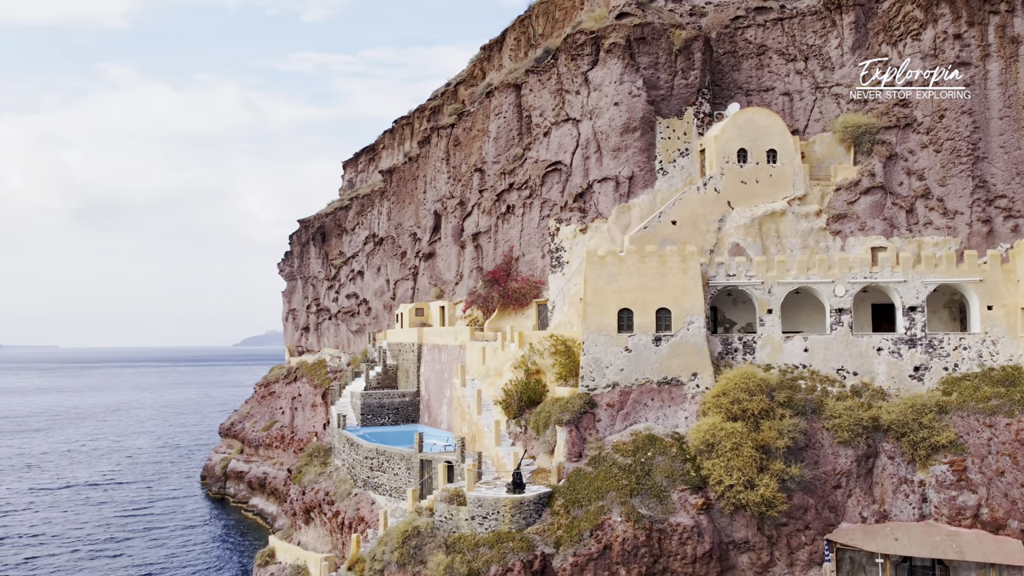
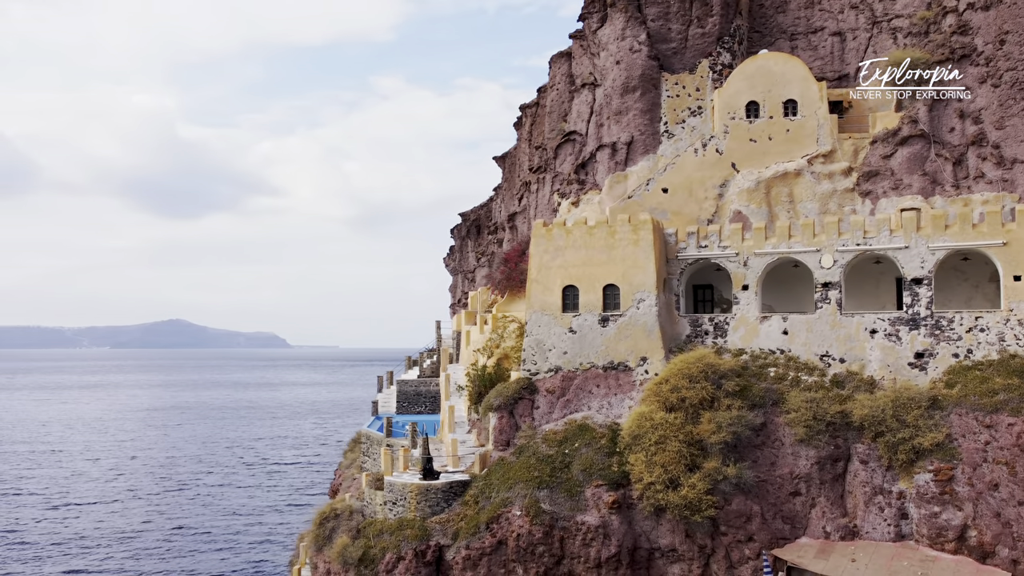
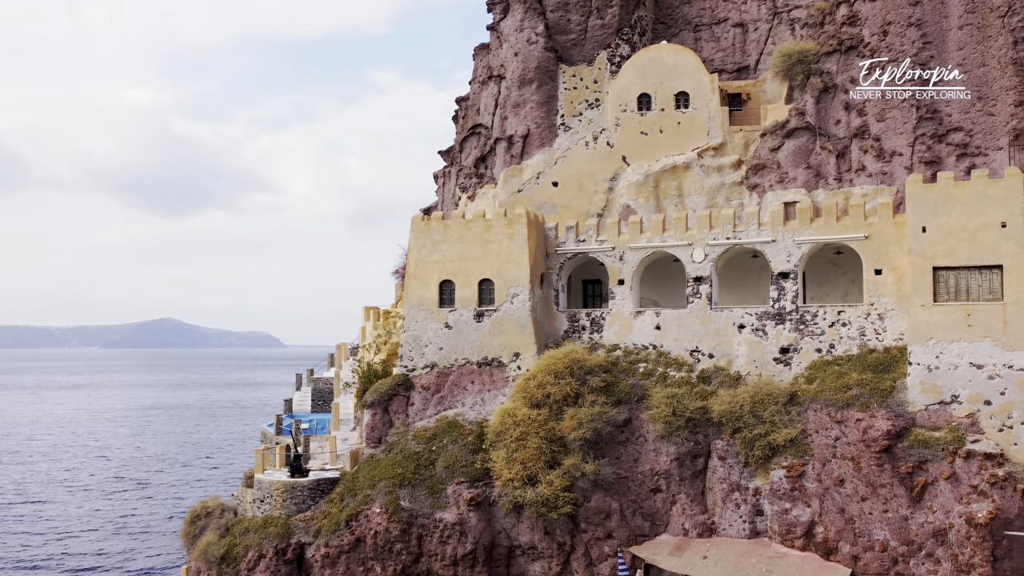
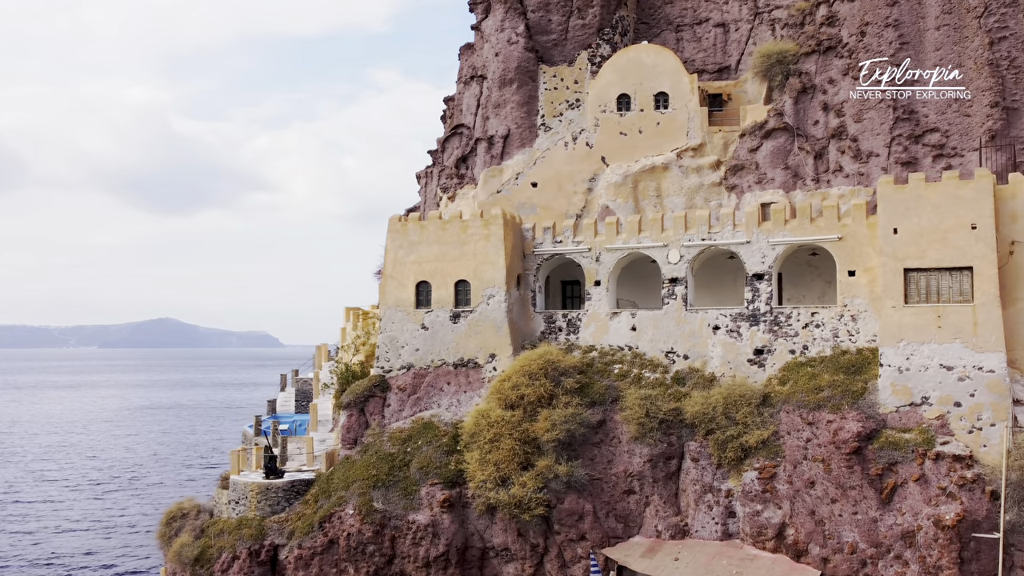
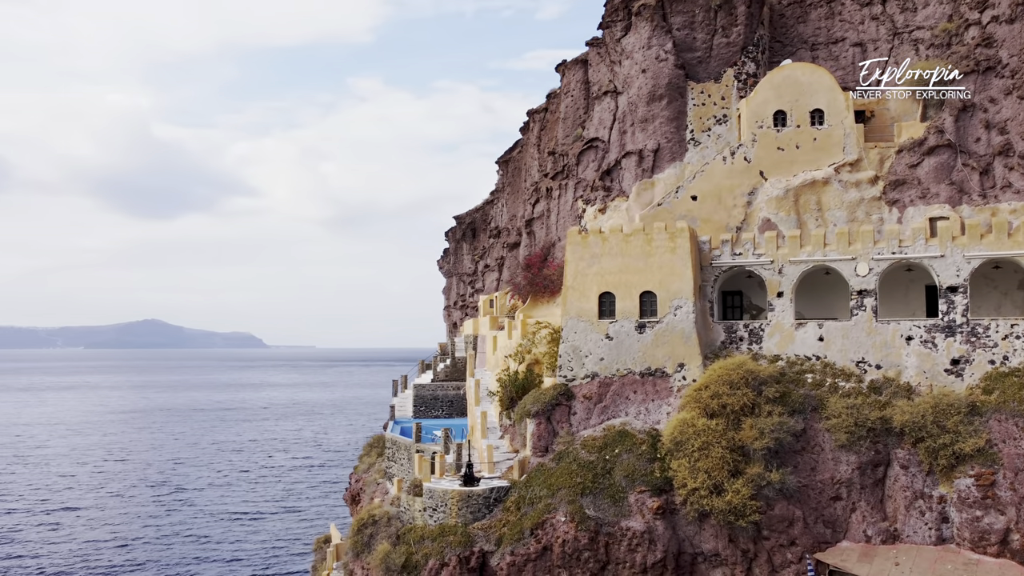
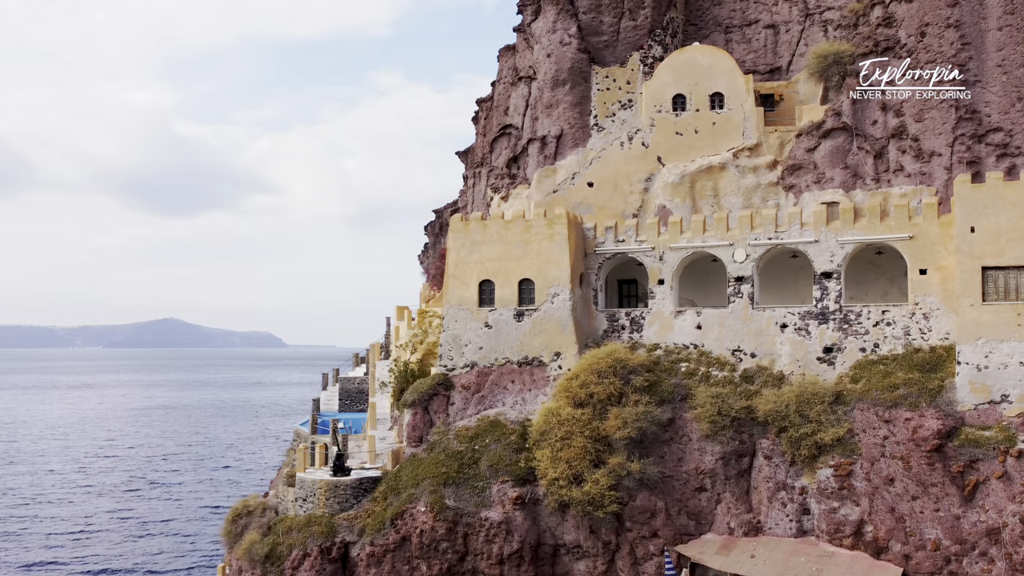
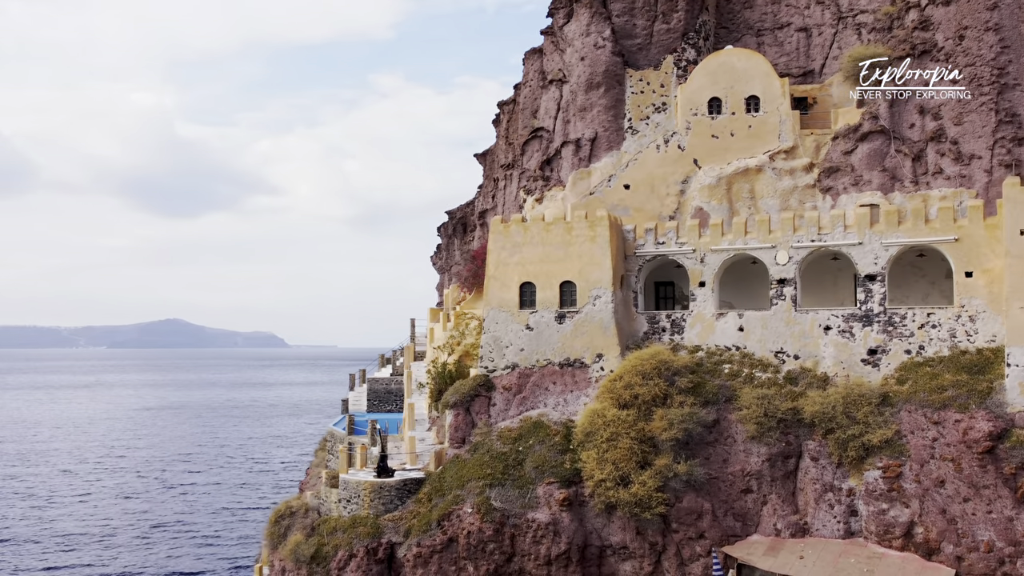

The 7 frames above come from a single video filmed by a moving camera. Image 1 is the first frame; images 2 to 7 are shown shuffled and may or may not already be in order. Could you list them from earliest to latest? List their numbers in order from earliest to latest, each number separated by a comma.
5, 2, 7, 6, 3, 4
